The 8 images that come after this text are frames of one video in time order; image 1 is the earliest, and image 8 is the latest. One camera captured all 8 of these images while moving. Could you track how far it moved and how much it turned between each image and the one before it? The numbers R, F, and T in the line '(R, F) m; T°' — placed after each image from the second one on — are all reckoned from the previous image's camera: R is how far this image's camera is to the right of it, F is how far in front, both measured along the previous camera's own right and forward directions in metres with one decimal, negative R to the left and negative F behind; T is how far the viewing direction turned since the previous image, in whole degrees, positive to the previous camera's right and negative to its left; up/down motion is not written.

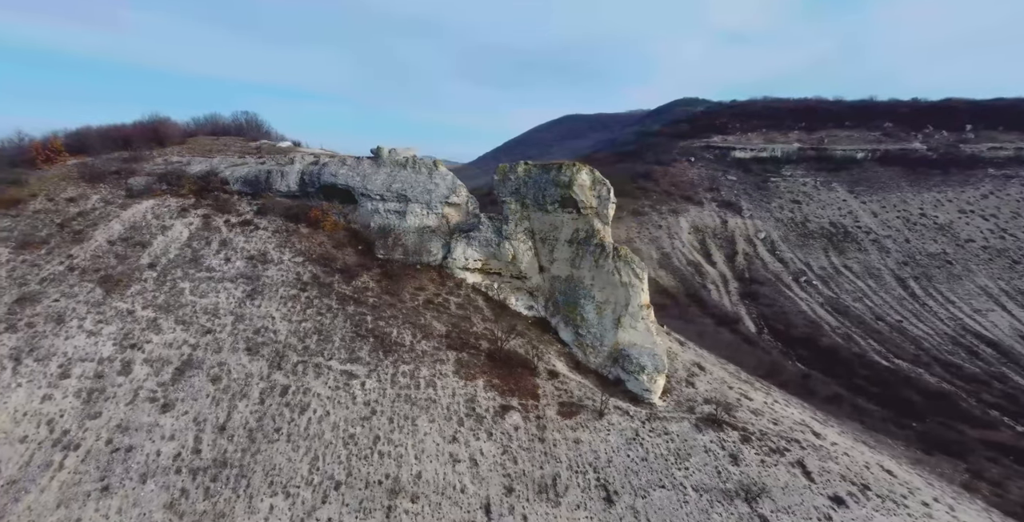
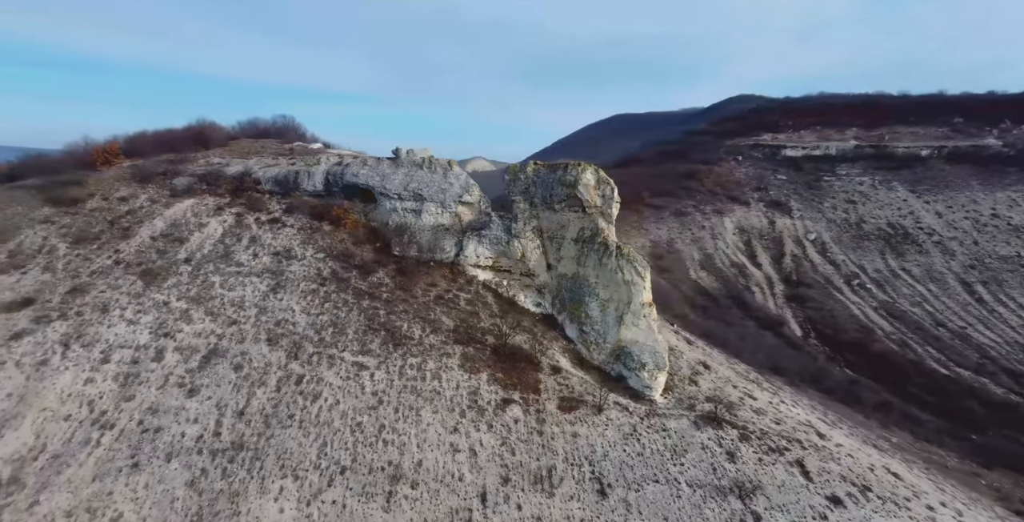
(+0.7, -0.3) m; -3°
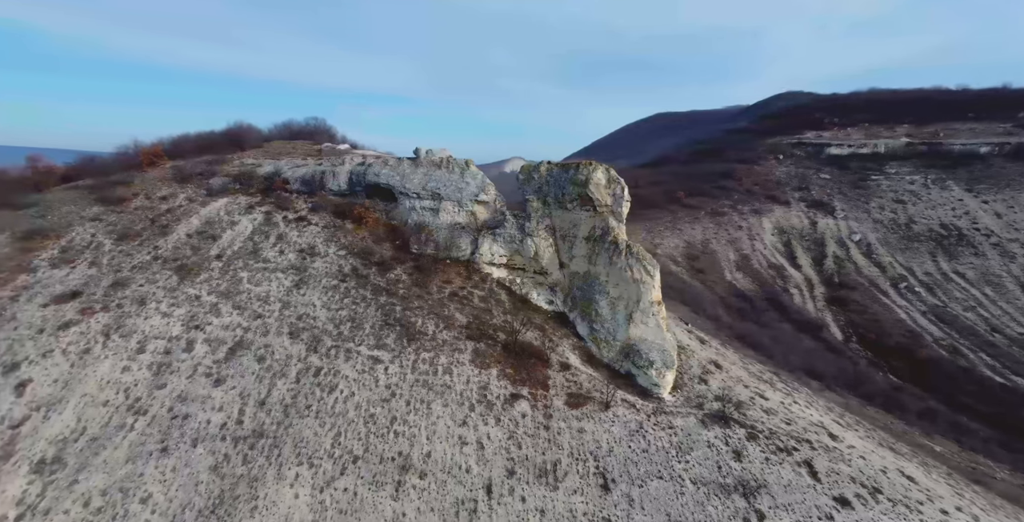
(+0.4, -0.2) m; -3°
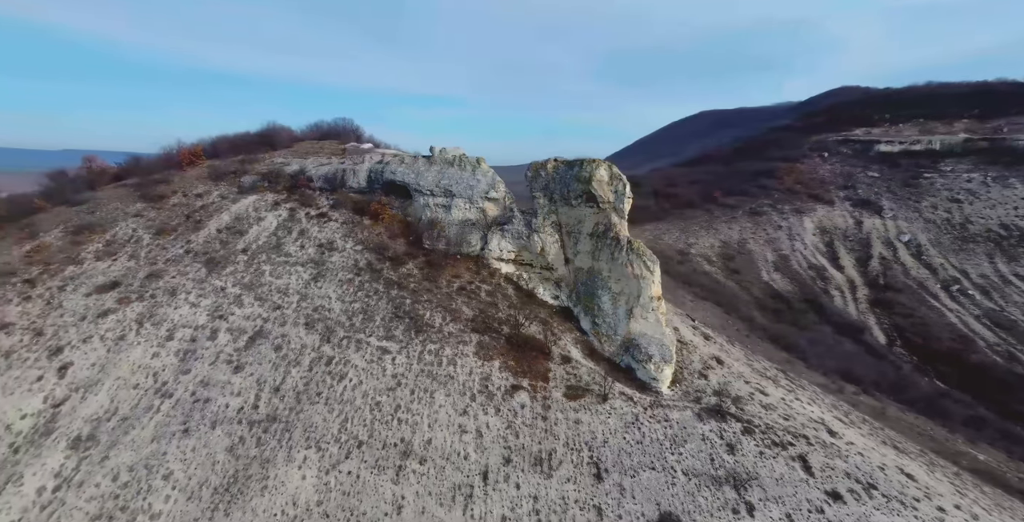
(+0.6, -0.3) m; -3°
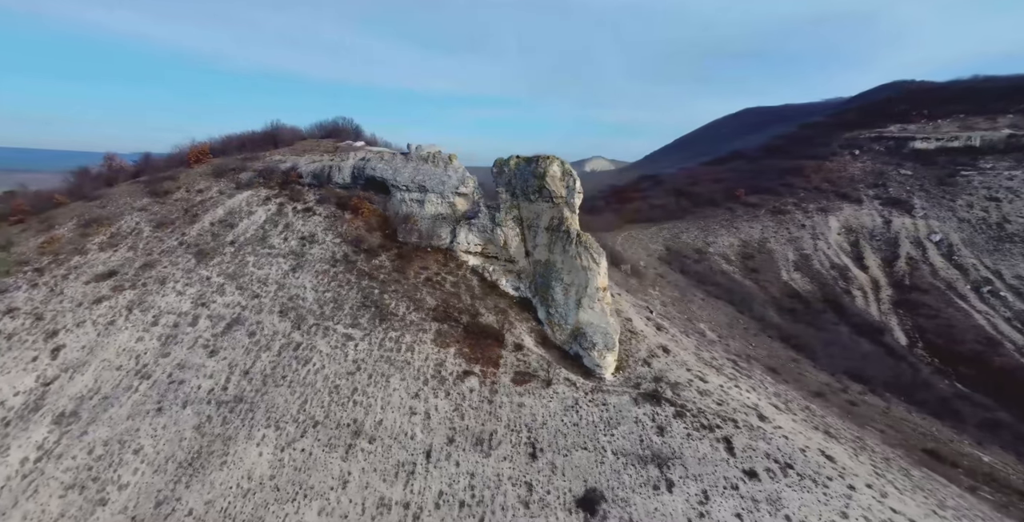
(+1.7, -0.5) m; 0°
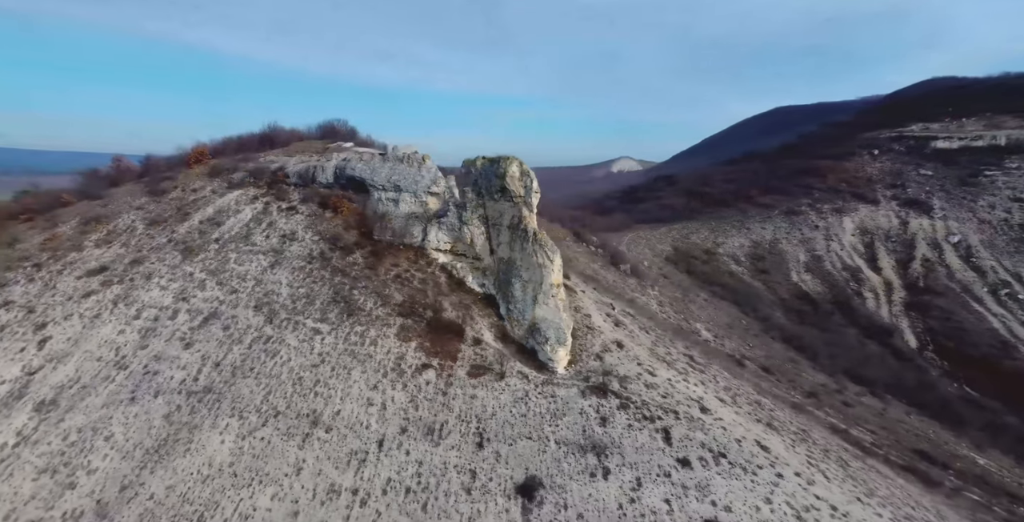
(+1.4, -0.4) m; 0°
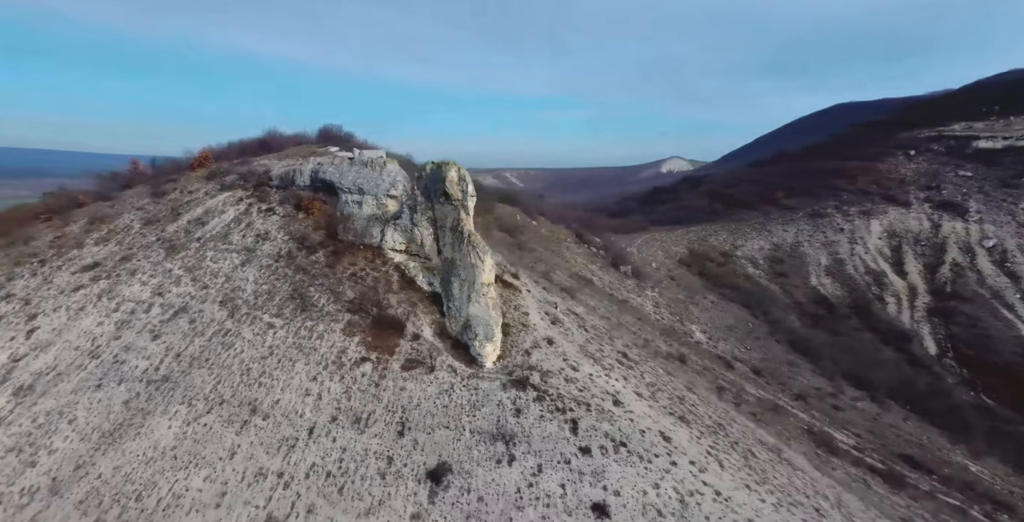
(+2.5, -0.8) m; 0°
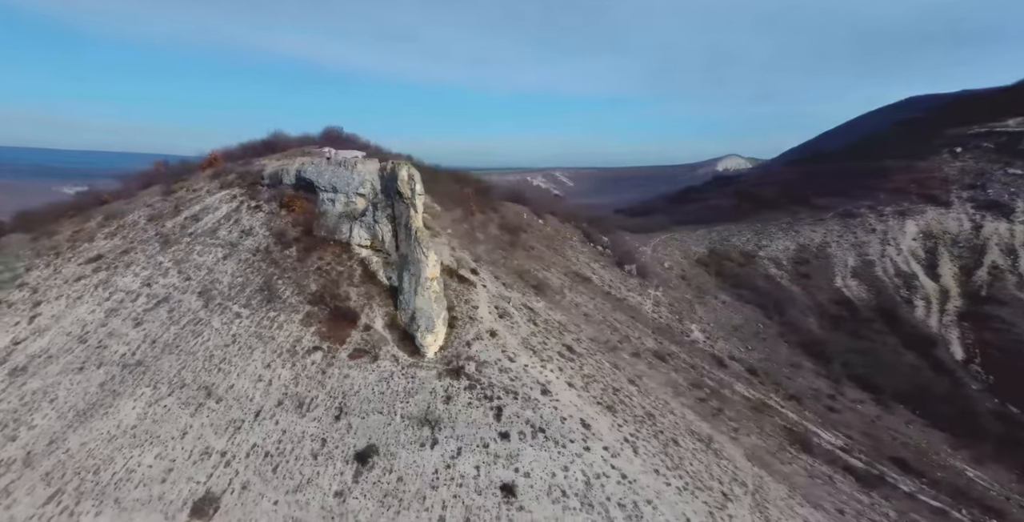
(+2.4, -0.7) m; -1°
